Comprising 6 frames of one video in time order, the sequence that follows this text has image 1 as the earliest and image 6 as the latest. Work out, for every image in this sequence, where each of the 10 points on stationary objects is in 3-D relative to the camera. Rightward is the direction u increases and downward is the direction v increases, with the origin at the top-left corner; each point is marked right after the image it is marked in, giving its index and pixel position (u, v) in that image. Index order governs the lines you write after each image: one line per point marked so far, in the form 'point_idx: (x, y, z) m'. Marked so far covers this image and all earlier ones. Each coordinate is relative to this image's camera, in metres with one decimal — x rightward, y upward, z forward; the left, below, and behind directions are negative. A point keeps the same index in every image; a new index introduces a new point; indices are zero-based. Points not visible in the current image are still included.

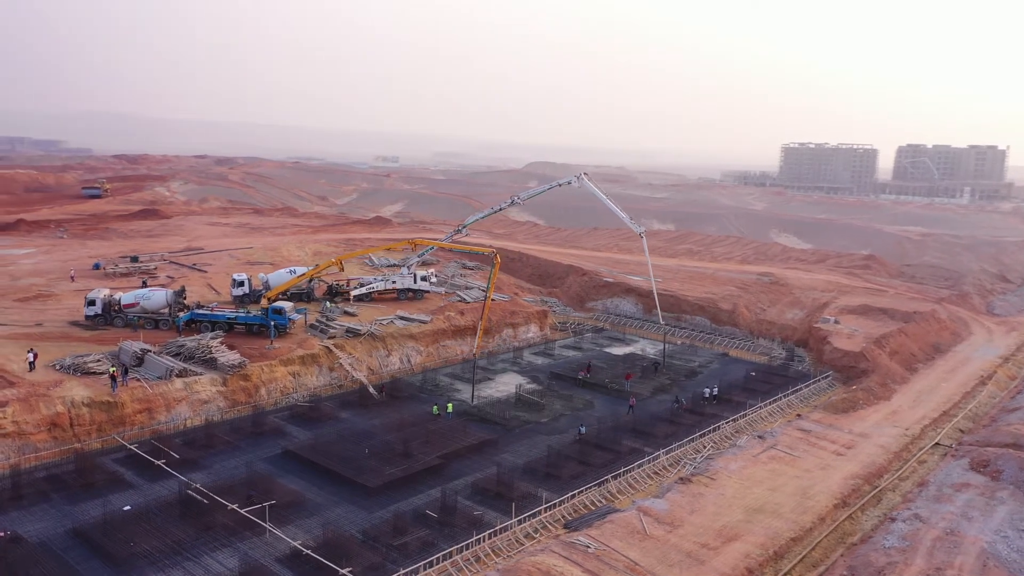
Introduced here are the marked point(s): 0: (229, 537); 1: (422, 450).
0: (-5.2, -4.6, +13.4) m
1: (-2.2, -4.0, +17.6) m
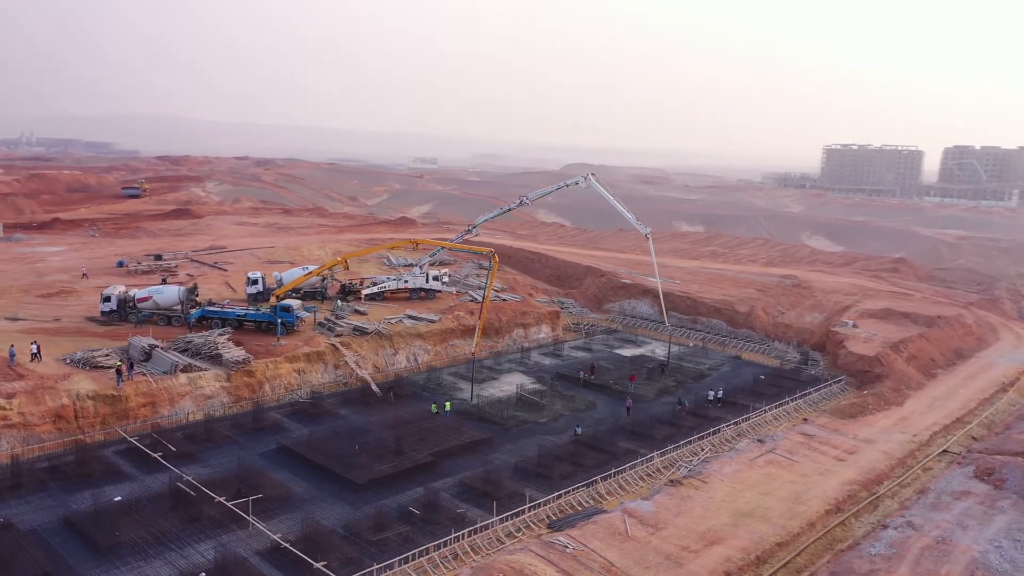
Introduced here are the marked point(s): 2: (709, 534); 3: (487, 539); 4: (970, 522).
0: (-5.6, -4.5, +13.6) m
1: (-2.4, -3.9, +17.6) m
2: (+3.7, -4.7, +13.8) m
3: (-0.4, -4.7, +13.5) m
4: (+9.1, -4.6, +14.3) m
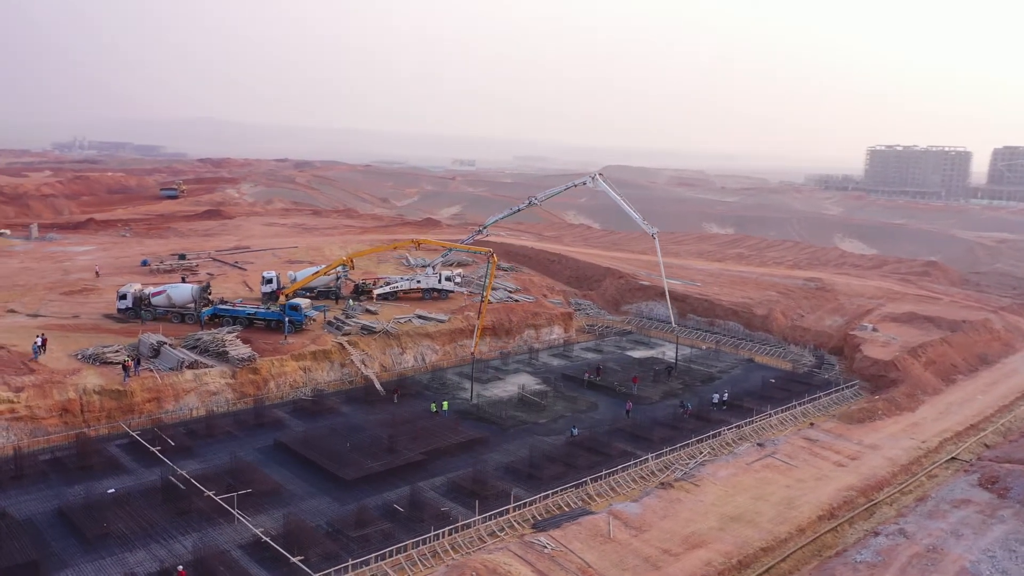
0: (-5.9, -4.5, +13.8) m
1: (-2.6, -3.9, +17.7) m
2: (+3.4, -4.7, +13.6) m
3: (-0.8, -4.7, +13.5) m
4: (+8.7, -4.7, +13.9) m
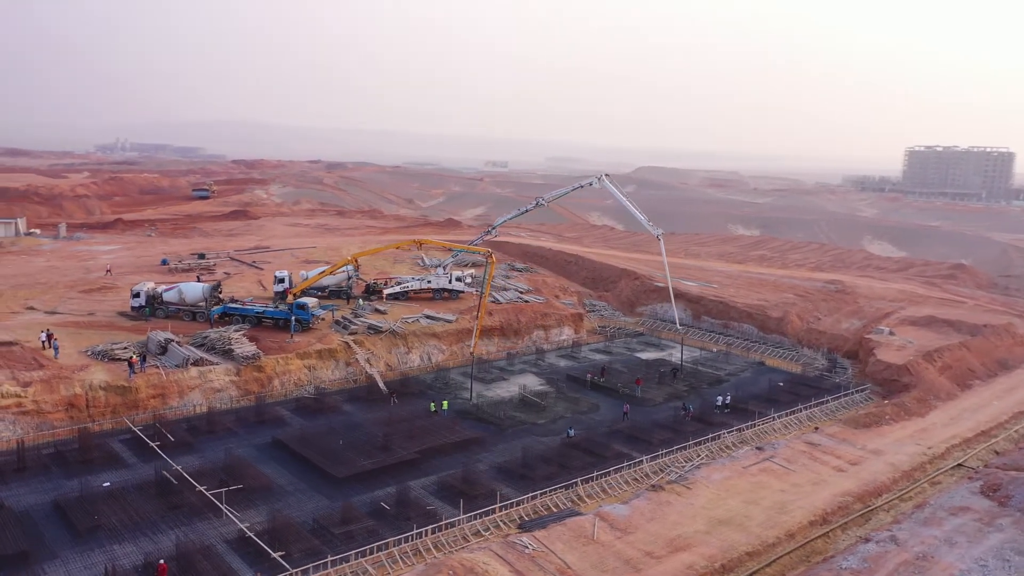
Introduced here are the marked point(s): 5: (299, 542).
0: (-6.2, -4.4, +14.0) m
1: (-2.7, -3.9, +17.8) m
2: (+3.1, -4.7, +13.5) m
3: (-1.1, -4.7, +13.6) m
4: (+8.4, -4.7, +13.6) m
5: (-3.8, -4.6, +13.0) m
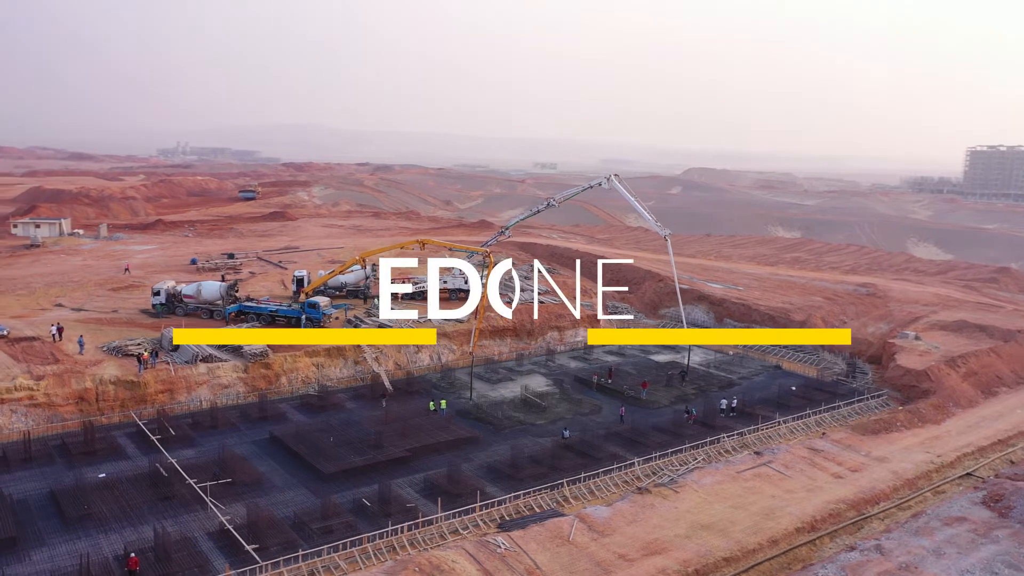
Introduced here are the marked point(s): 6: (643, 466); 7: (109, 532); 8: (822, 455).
0: (-6.6, -4.4, +14.4) m
1: (-2.9, -3.9, +18.0) m
2: (+2.6, -4.7, +13.3) m
3: (-1.6, -4.6, +13.6) m
4: (+8.0, -4.8, +13.1) m
5: (-4.3, -4.5, +13.2) m
6: (+3.1, -4.3, +17.4) m
7: (-7.5, -4.5, +13.4) m
8: (+8.1, -4.4, +18.8) m
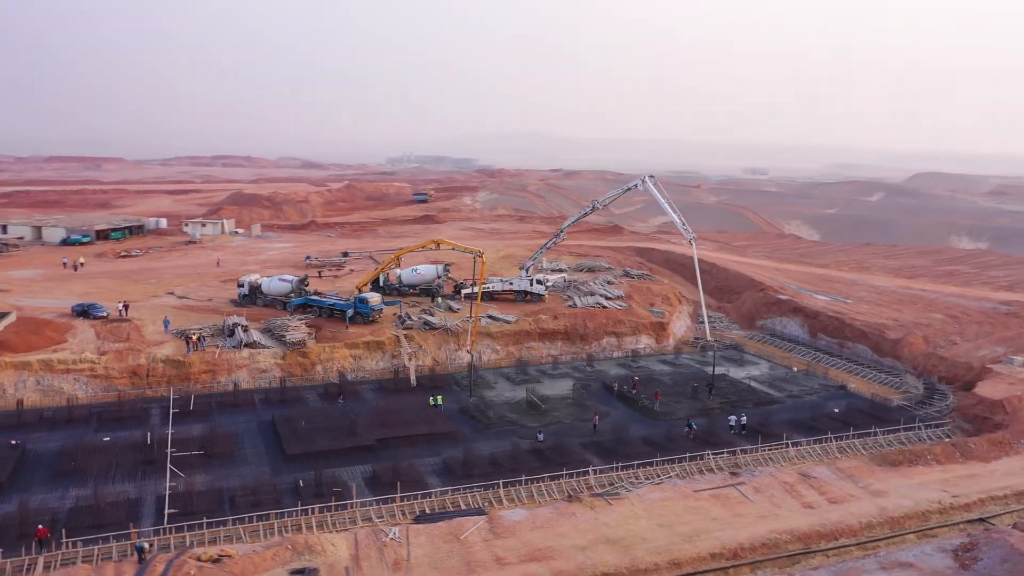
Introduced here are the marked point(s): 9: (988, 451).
0: (-8.2, -4.2, +16.3) m
1: (-3.7, -3.8, +19.0) m
2: (+0.5, -4.8, +13.2) m
3: (-3.4, -4.6, +14.4) m
4: (+5.7, -5.0, +11.8) m
5: (-6.2, -4.4, +14.7) m
6: (+2.0, -4.4, +17.0) m
7: (-9.2, -4.2, +15.5) m
8: (+7.1, -4.6, +17.3) m
9: (+13.1, -4.5, +19.9) m
